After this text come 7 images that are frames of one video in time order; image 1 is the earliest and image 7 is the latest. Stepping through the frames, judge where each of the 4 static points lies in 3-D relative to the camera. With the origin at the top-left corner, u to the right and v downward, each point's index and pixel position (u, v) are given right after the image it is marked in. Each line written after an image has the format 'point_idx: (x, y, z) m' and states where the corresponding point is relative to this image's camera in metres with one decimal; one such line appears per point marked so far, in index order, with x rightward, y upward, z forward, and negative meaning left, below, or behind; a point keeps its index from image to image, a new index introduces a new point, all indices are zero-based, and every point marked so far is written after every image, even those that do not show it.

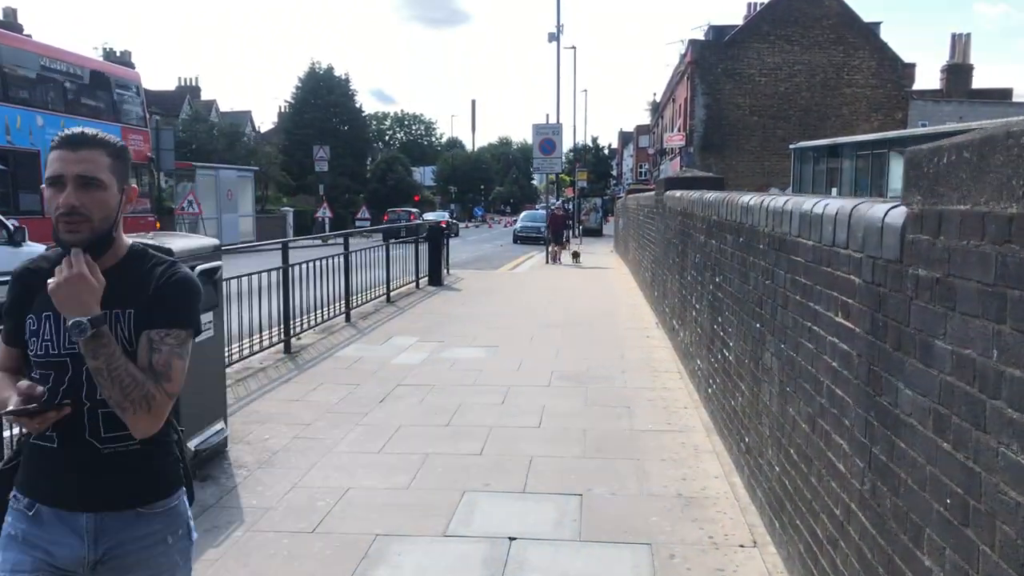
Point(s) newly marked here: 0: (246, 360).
0: (-4.1, -1.1, +8.3) m
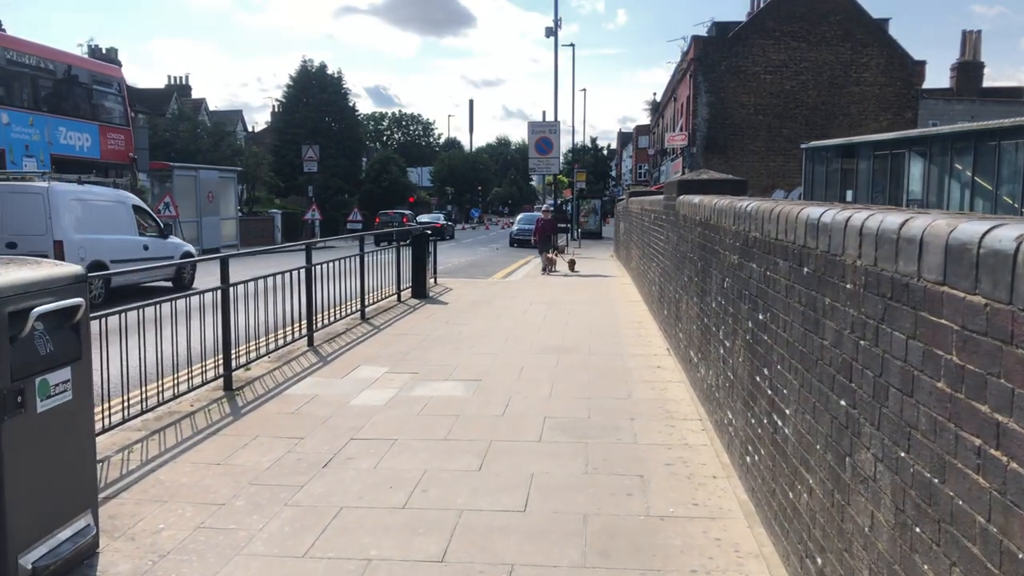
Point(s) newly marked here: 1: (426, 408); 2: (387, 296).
0: (-4.3, -1.5, +6.8) m
1: (-1.1, -1.5, +6.9) m
2: (-3.2, -0.2, +13.6) m
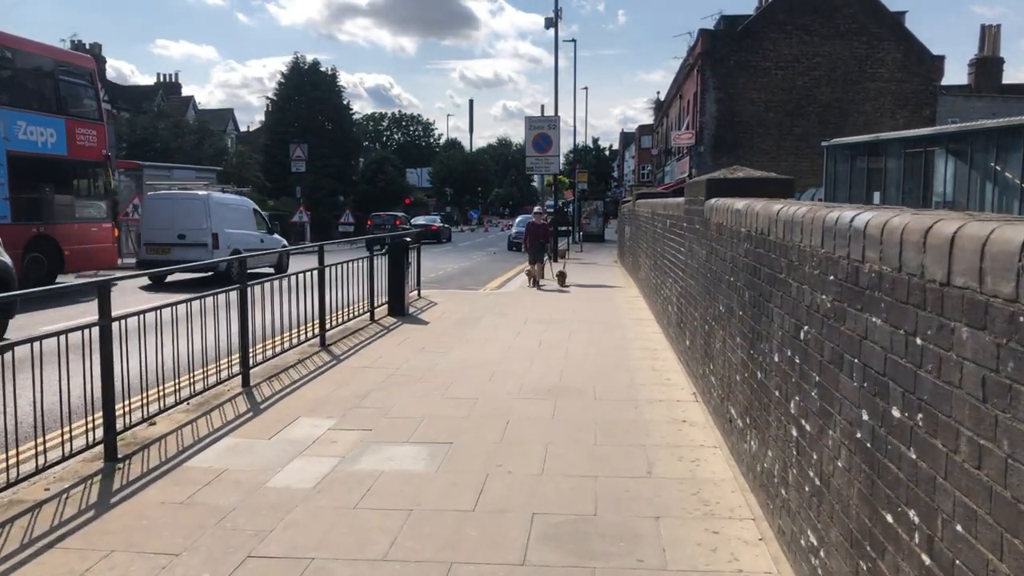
0: (-4.5, -1.8, +4.9) m
1: (-1.3, -1.9, +5.0) m
2: (-3.4, -0.6, +11.7) m
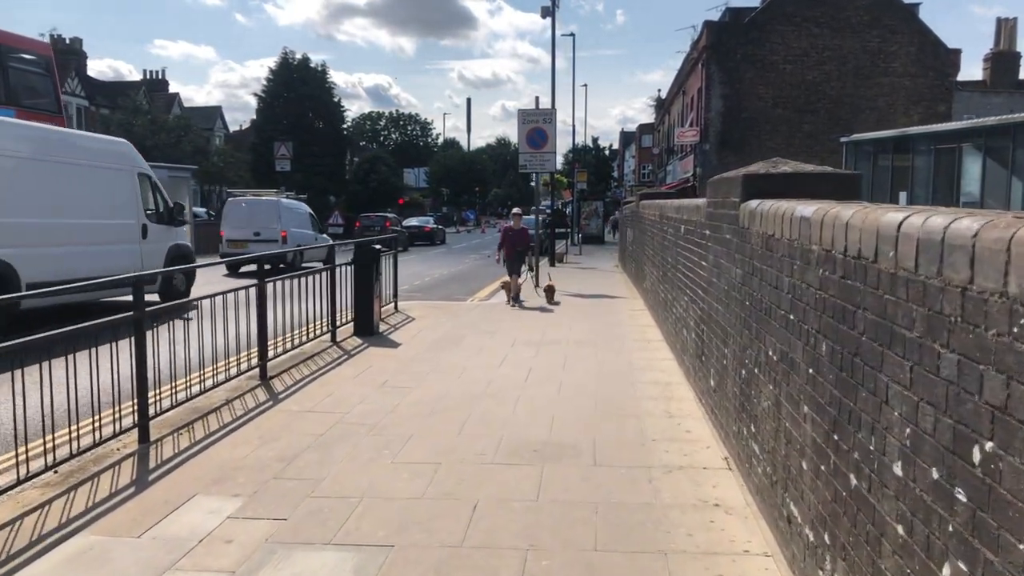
0: (-4.8, -2.1, +3.2) m
1: (-1.6, -2.2, +3.2) m
2: (-3.7, -0.9, +10.0) m
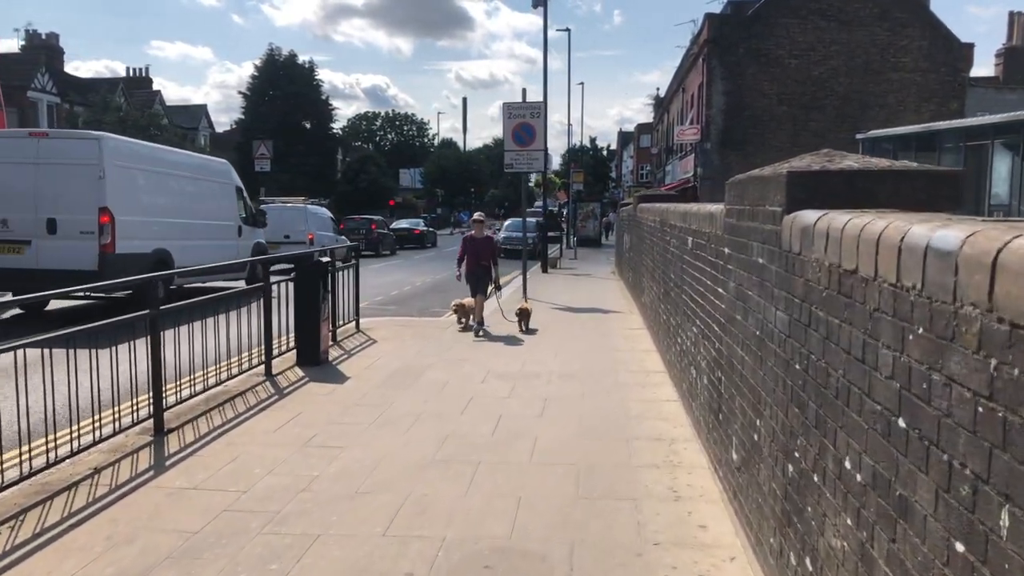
0: (-5.3, -2.5, +1.5) m
1: (-2.0, -2.6, +1.5) m
2: (-4.1, -1.2, +8.2) m
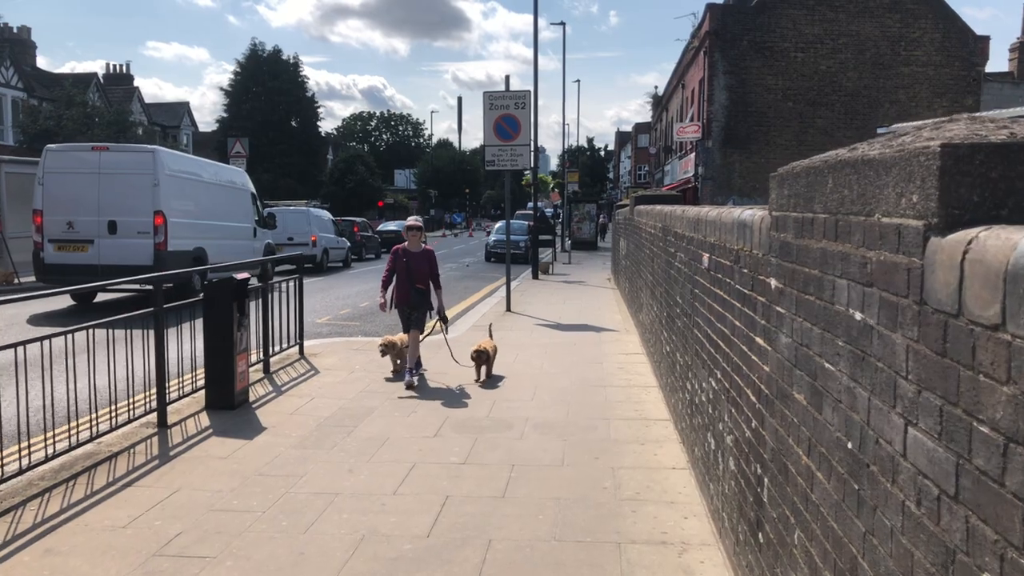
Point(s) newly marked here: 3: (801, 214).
0: (-5.7, -2.8, -0.4) m
1: (-2.5, -2.9, -0.4) m
2: (-4.6, -1.6, +6.3) m
3: (+1.5, +0.4, +2.8) m
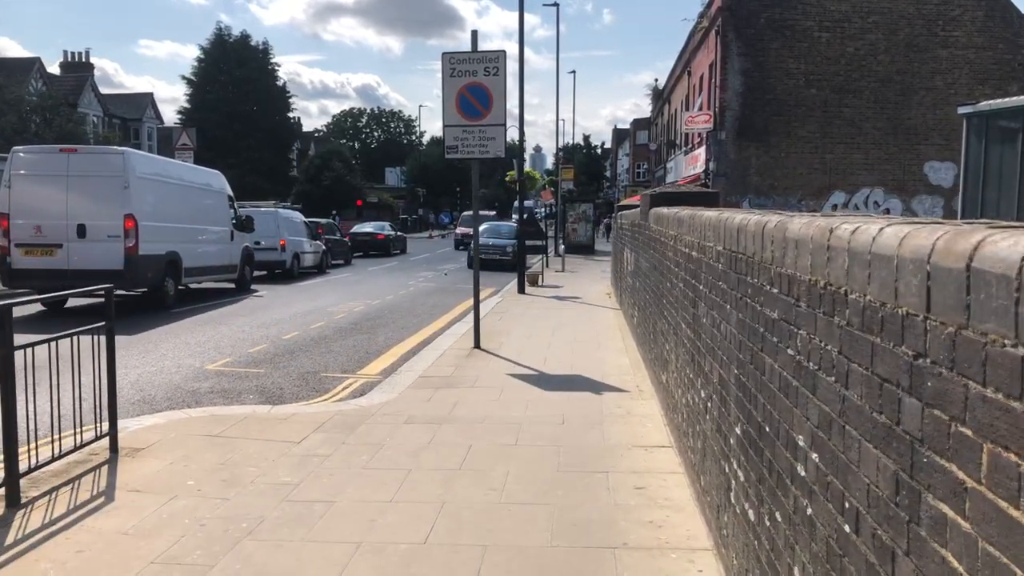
0: (-6.2, -3.5, -4.4) m
1: (-3.0, -3.5, -4.3) m
2: (-5.2, -2.2, +2.4) m
3: (+0.9, -0.3, -1.1) m
